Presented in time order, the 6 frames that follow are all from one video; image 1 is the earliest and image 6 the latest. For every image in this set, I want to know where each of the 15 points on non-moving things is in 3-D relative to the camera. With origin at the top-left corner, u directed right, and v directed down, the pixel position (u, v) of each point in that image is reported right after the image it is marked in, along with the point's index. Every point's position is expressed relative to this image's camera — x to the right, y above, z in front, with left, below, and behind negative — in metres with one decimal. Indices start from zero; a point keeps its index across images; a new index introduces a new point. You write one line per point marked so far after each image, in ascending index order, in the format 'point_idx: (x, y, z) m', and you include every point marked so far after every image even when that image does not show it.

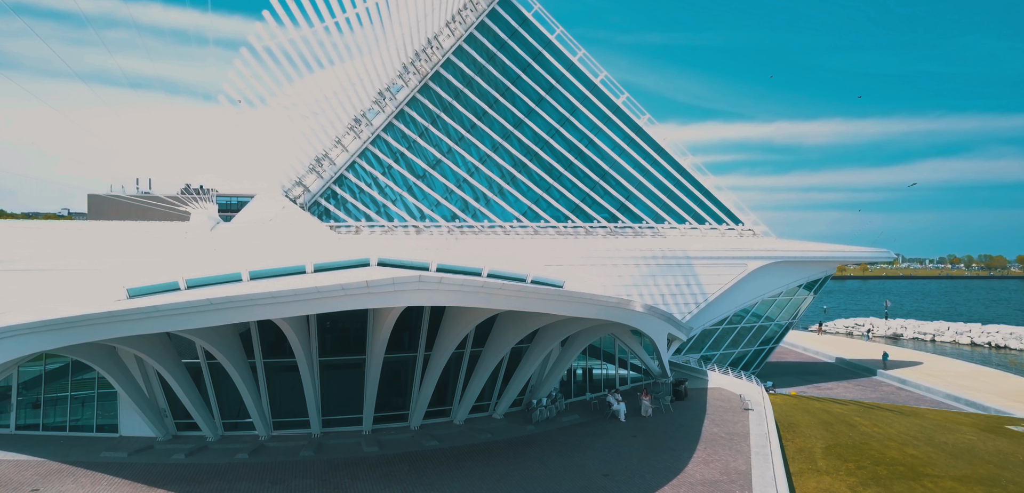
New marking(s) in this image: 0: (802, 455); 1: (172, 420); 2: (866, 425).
0: (+8.6, -6.1, +13.7) m
1: (-8.5, -4.3, +11.7) m
2: (+12.5, -6.2, +16.3) m
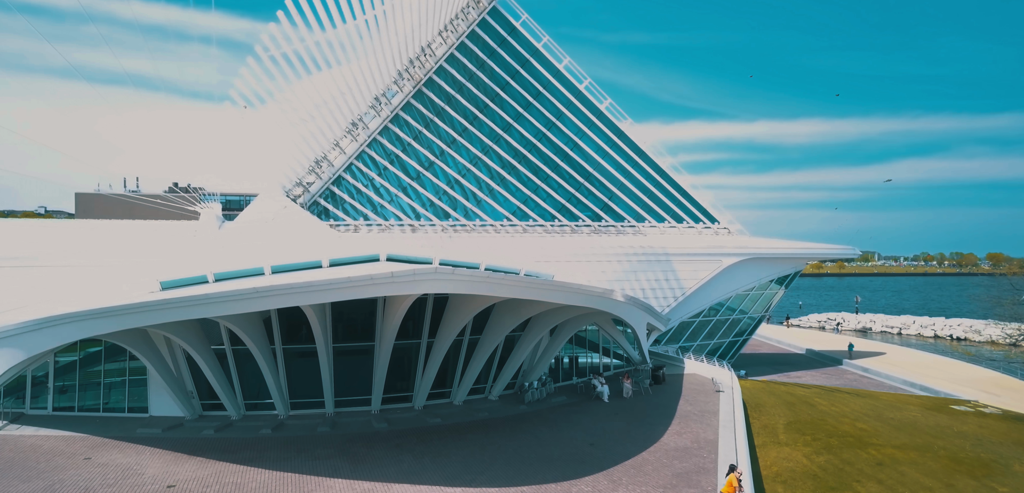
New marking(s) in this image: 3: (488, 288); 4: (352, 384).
0: (+8.4, -6.0, +15.3) m
1: (-8.6, -4.2, +12.8) m
2: (+12.2, -6.1, +18.1) m
3: (-0.4, -0.9, +10.6) m
4: (-4.5, -3.9, +13.2) m
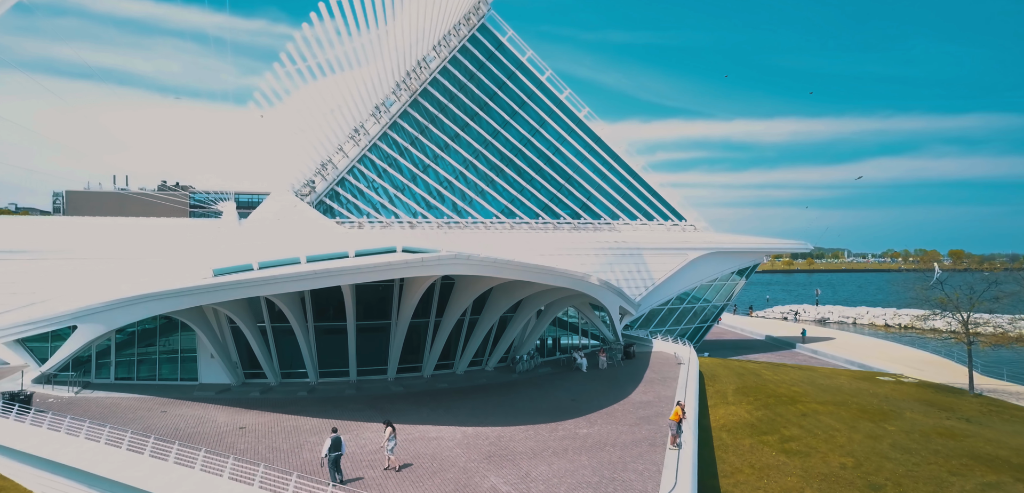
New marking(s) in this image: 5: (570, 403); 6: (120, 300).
0: (+8.1, -5.7, +18.3) m
1: (-8.8, -4.0, +15.1) m
2: (+11.8, -5.8, +21.2) m
3: (-0.5, -0.7, +13.2) m
4: (-4.7, -3.7, +15.7) m
5: (+1.8, -4.7, +14.1) m
6: (-10.9, -1.5, +13.0) m
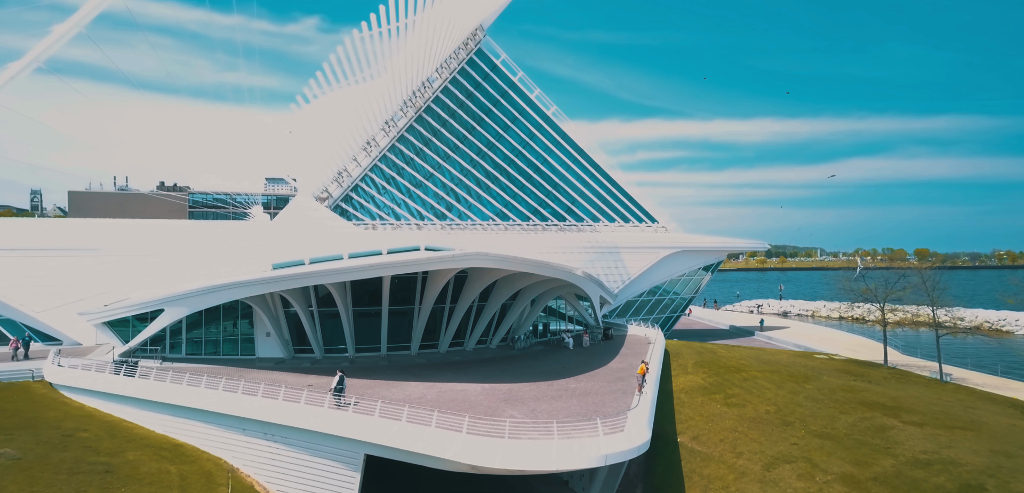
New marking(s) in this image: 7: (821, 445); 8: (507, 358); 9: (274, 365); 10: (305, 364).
0: (+8.0, -5.7, +22.2) m
1: (-8.7, -4.0, +18.4) m
2: (+11.6, -5.8, +25.3) m
3: (-0.4, -0.6, +16.8) m
4: (-4.7, -3.6, +19.1) m
5: (+1.9, -4.7, +17.8) m
6: (-10.8, -1.4, +16.2) m
7: (+9.0, -5.7, +13.4) m
8: (-0.2, -4.7, +19.3) m
9: (-8.8, -4.3, +17.2) m
10: (-7.7, -4.4, +17.4) m
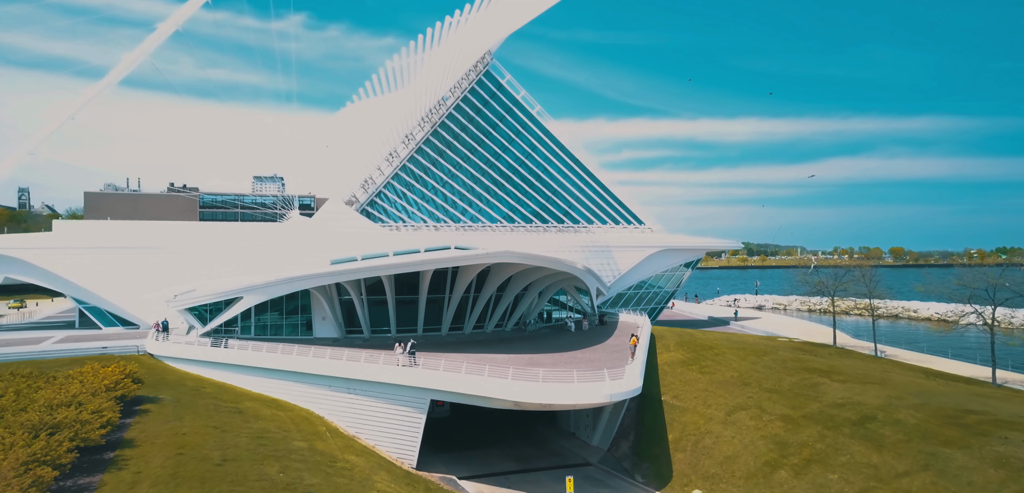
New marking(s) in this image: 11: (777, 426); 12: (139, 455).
0: (+8.6, -5.6, +26.4) m
1: (-8.0, -3.9, +22.1) m
2: (+12.1, -5.7, +29.6) m
3: (+0.4, -0.6, +20.7) m
4: (-4.0, -3.6, +22.9) m
5: (+2.6, -4.7, +21.8) m
6: (-10.0, -1.4, +19.8) m
7: (+9.8, -5.7, +17.6) m
8: (+0.4, -4.6, +23.3) m
9: (-8.1, -4.3, +20.9) m
10: (-7.0, -4.3, +21.1) m
11: (+8.9, -6.0, +15.6) m
12: (-8.5, -4.7, +10.5) m
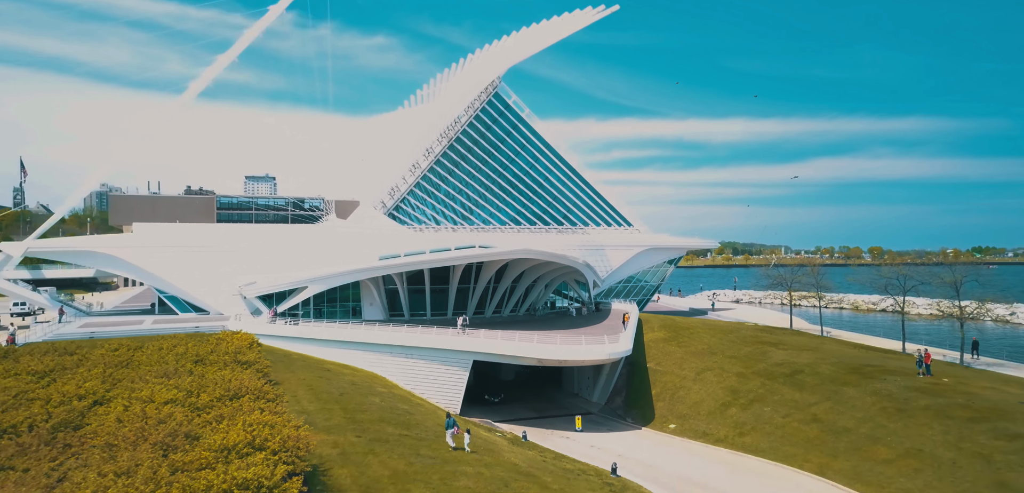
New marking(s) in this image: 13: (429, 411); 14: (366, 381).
0: (+9.3, -5.6, +31.6) m
1: (-7.3, -3.8, +26.8) m
2: (+12.6, -5.7, +34.8) m
3: (+1.2, -0.5, +25.6) m
4: (-3.2, -3.5, +27.7) m
5: (+3.4, -4.6, +26.8) m
6: (-9.2, -1.3, +24.4) m
7: (+10.7, -5.6, +22.8) m
8: (+1.2, -4.5, +28.2) m
9: (-7.3, -4.2, +25.6) m
10: (-6.2, -4.3, +25.9) m
11: (+9.9, -5.9, +20.7) m
12: (-7.4, -4.6, +15.2) m
13: (-2.9, -5.8, +16.3) m
14: (-5.9, -5.5, +18.8) m
